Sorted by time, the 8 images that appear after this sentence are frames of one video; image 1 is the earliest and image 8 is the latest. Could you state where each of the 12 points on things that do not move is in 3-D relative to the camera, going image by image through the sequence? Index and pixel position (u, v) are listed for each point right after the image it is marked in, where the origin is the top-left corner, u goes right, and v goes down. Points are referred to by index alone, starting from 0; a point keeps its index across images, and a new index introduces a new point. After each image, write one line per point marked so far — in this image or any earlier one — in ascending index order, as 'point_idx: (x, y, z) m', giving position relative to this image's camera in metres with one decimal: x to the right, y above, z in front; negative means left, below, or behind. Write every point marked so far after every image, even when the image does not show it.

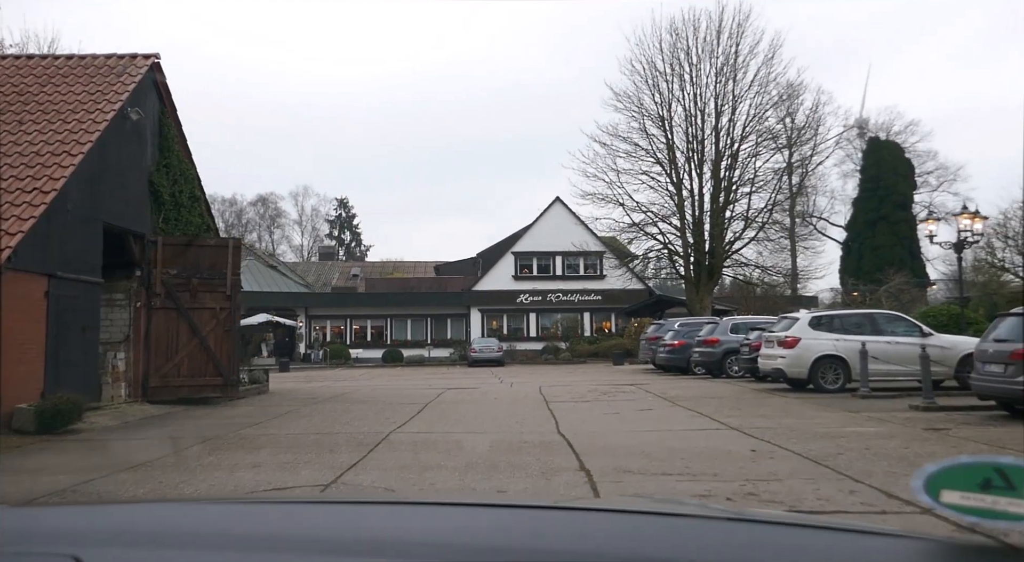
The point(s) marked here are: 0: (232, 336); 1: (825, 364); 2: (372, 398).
0: (-6.3, -1.2, +16.1) m
1: (+7.0, -1.9, +15.9) m
2: (-3.9, -3.3, +20.0) m
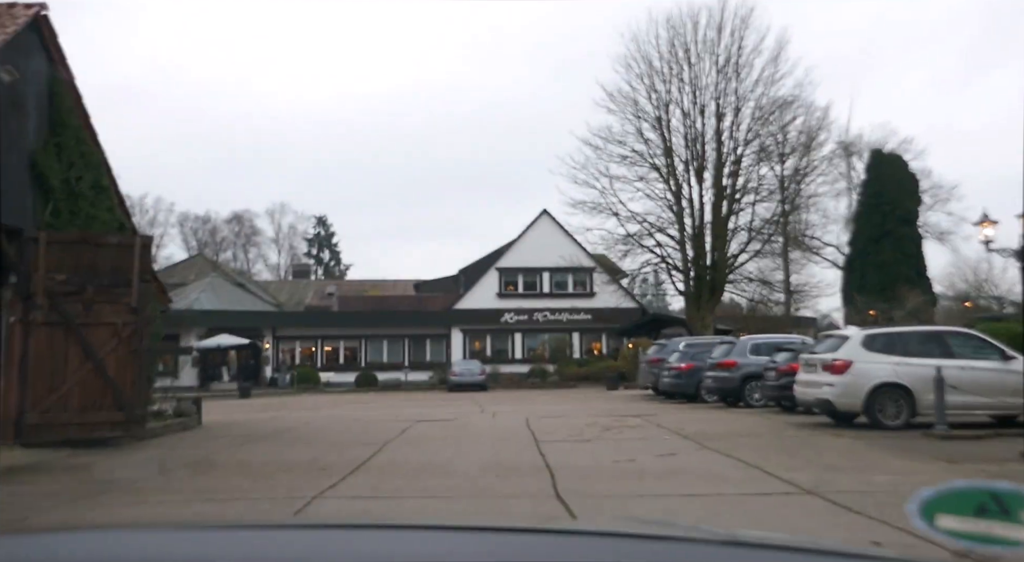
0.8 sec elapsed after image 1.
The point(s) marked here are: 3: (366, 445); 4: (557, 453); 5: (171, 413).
0: (-6.7, -1.4, +12.7) m
1: (+6.6, -2.0, +12.8) m
2: (-4.3, -3.5, +16.6) m
3: (-3.0, -3.3, +14.5) m
4: (+0.7, -2.9, +12.3) m
5: (-7.7, -3.0, +16.1) m
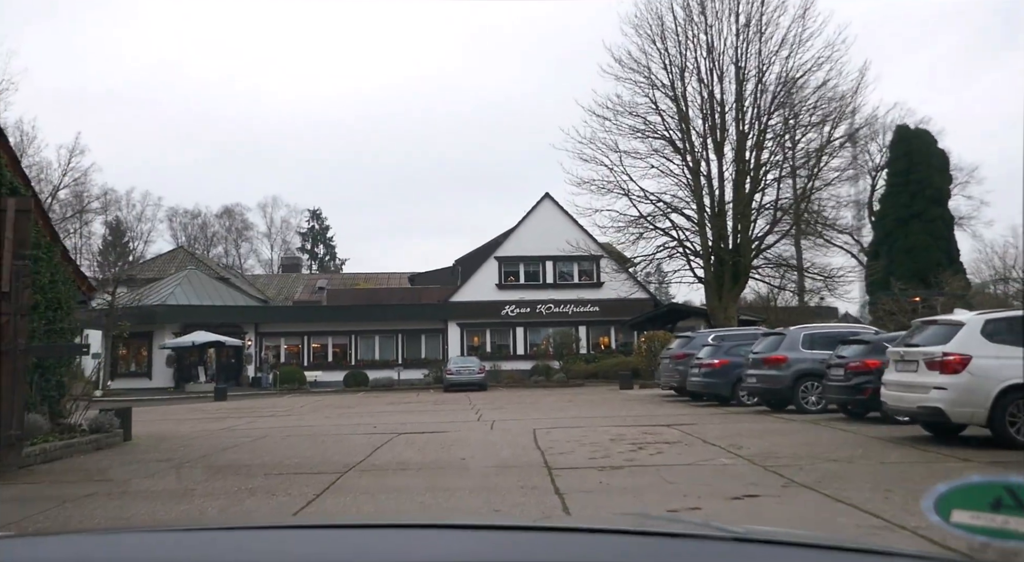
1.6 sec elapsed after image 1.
0: (-6.6, -1.0, +9.5) m
1: (+6.7, -1.6, +9.5) m
2: (-4.3, -3.2, +13.3) m
3: (-2.9, -3.0, +11.2) m
4: (+0.8, -2.5, +9.0) m
5: (-7.7, -2.6, +12.8) m
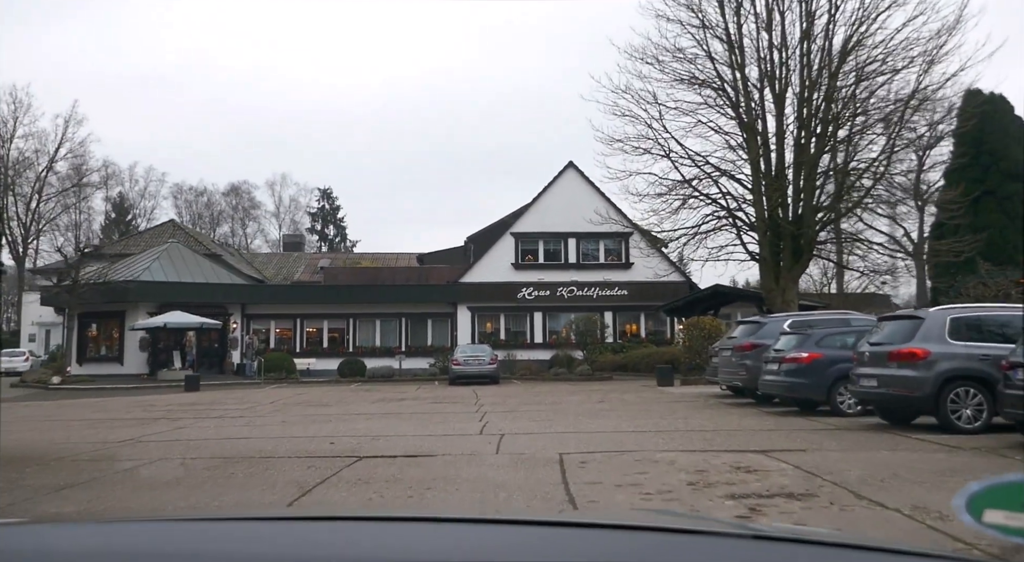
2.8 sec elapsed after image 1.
0: (-6.5, -0.4, +4.9) m
1: (+6.8, -1.1, +4.7) m
2: (-4.1, -2.5, +8.8) m
3: (-2.8, -2.3, +6.6) m
4: (+0.9, -2.0, +4.3) m
5: (-7.5, -1.9, +8.4) m
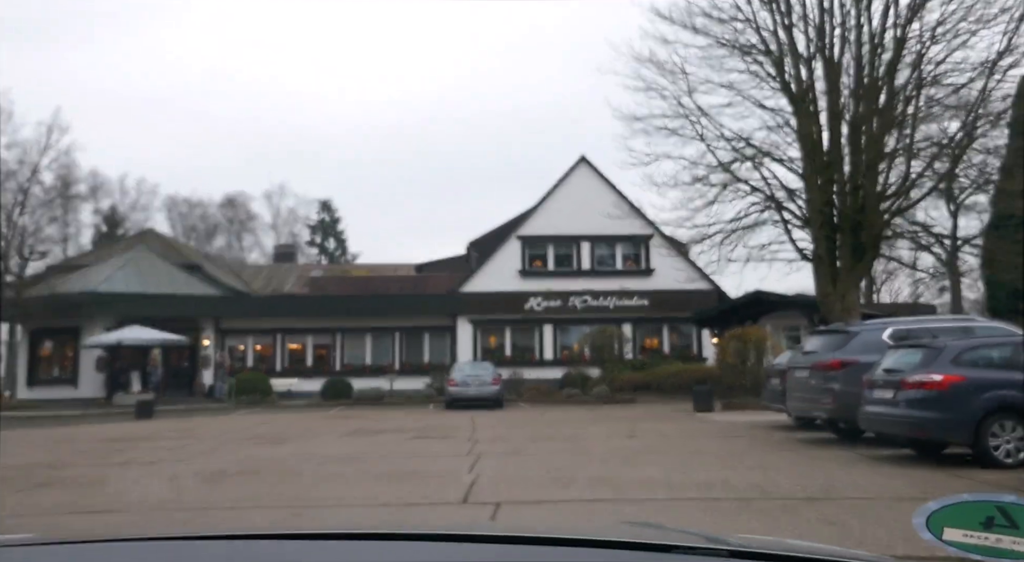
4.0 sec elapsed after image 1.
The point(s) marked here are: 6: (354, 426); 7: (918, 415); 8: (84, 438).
0: (-6.6, -0.2, +0.9) m
1: (+6.7, -0.8, +0.5) m
2: (-4.1, -2.3, +4.7) m
3: (-2.8, -2.1, +2.5) m
4: (+0.8, -1.7, +0.2) m
5: (-7.5, -1.8, +4.3) m
6: (-4.1, -3.8, +18.7) m
7: (+5.3, -1.8, +9.4) m
8: (-9.9, -3.6, +16.5) m
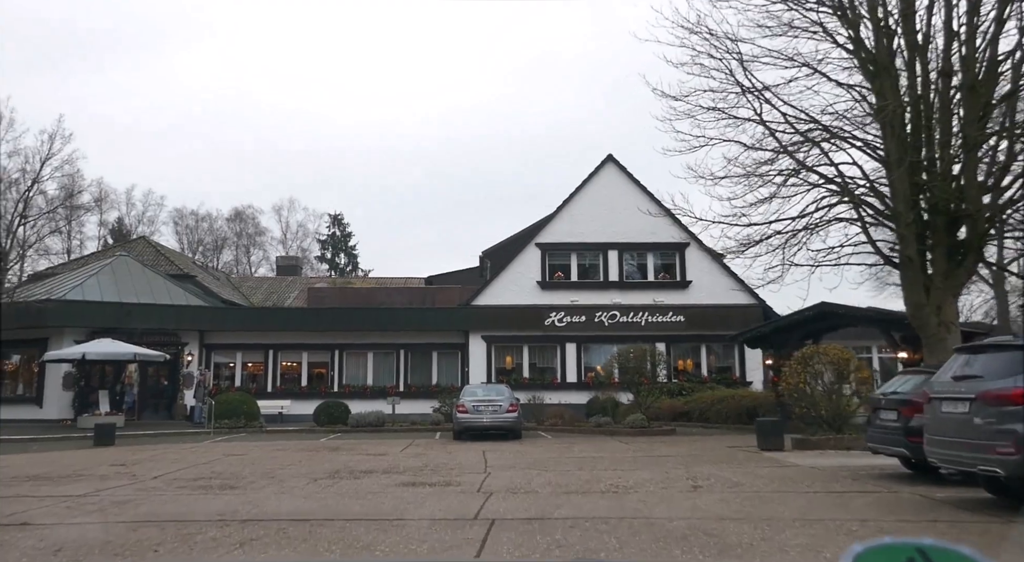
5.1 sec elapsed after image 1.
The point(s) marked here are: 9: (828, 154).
0: (-6.5, +0.4, -2.5) m
1: (+6.8, -0.3, -3.2) m
2: (-4.0, -1.9, +1.1) m
3: (-2.7, -1.7, -1.0) m
4: (+0.9, -1.2, -3.4) m
5: (-7.3, -1.4, +0.9) m
6: (-3.7, -3.9, +15.1) m
7: (+5.6, -1.6, +5.7) m
8: (-9.5, -3.6, +13.0) m
9: (+8.0, +3.2, +18.1) m
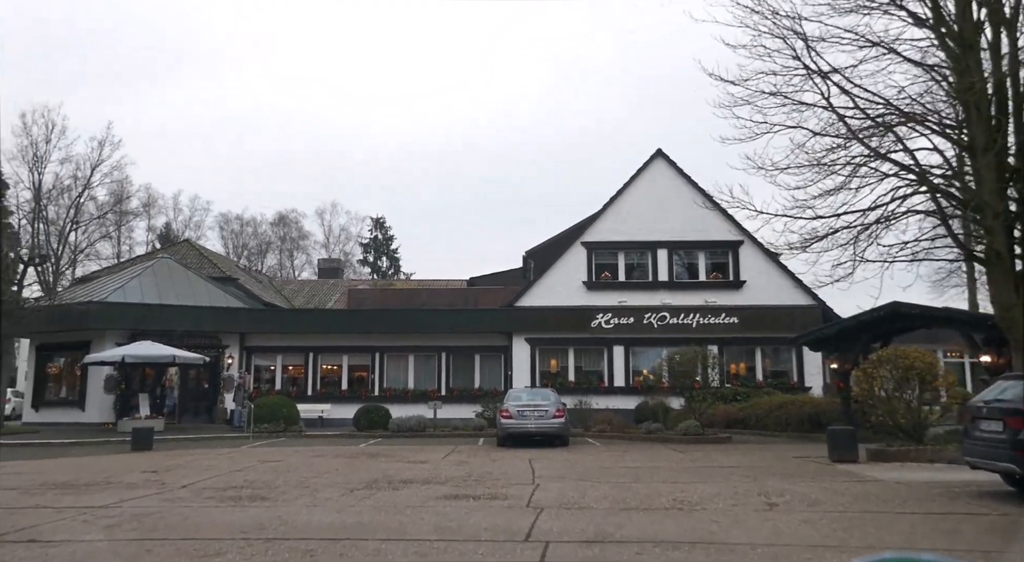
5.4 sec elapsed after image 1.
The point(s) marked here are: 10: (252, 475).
0: (-6.6, +0.5, -3.1) m
1: (+6.7, -0.1, -4.6) m
2: (-3.8, -1.8, +0.4) m
3: (-2.7, -1.5, -1.9) m
4: (+0.8, -1.0, -4.5) m
5: (-7.2, -1.3, +0.3) m
6: (-2.7, -3.8, +14.3) m
7: (+6.0, -1.5, +4.3) m
8: (-8.6, -3.5, +12.5) m
9: (+9.1, +3.3, +16.7) m
10: (-4.8, -3.6, +13.3) m
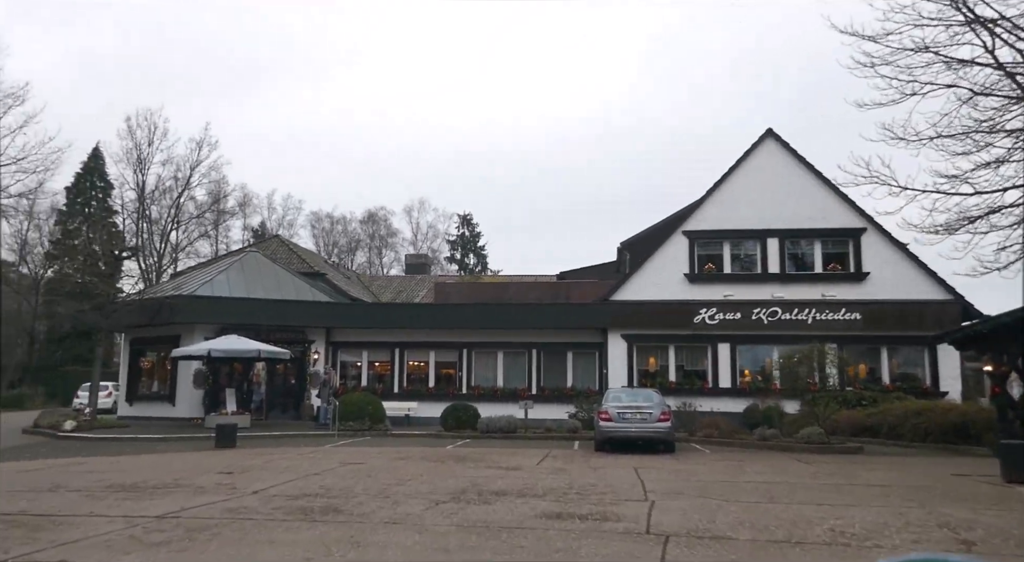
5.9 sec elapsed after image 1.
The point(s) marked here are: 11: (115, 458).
0: (-6.7, +0.7, -4.0) m
1: (+6.2, +0.1, -7.1) m
2: (-3.6, -1.6, -0.9) m
3: (-2.7, -1.3, -3.3) m
4: (+0.4, -0.8, -6.3) m
5: (-7.0, -1.0, -0.6) m
6: (-0.8, -3.6, +12.8) m
7: (+6.7, -1.2, +1.9) m
8: (-6.9, -3.3, +11.7) m
9: (+11.2, +3.6, +13.8) m
10: (-3.1, -3.4, +12.0) m
11: (-8.8, -3.9, +15.5) m
